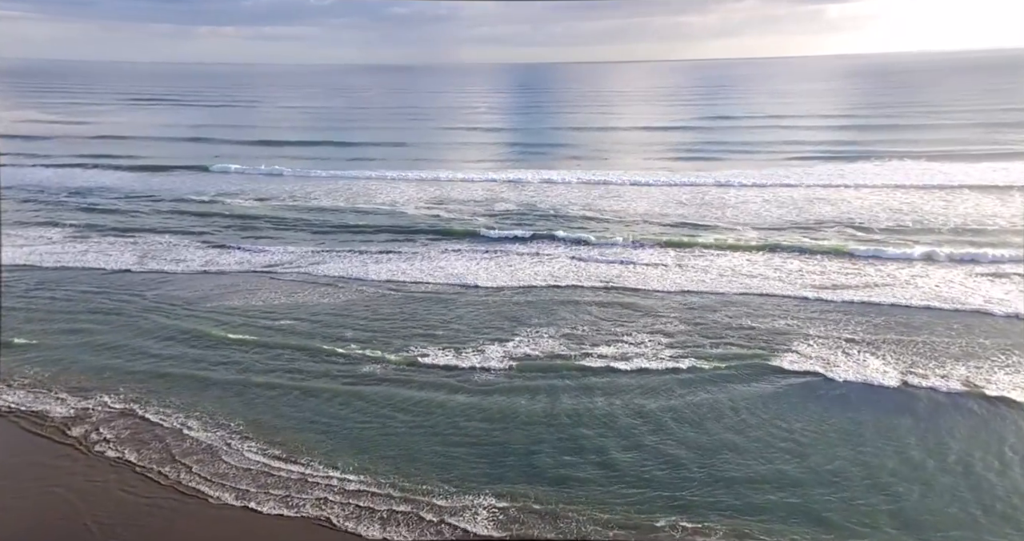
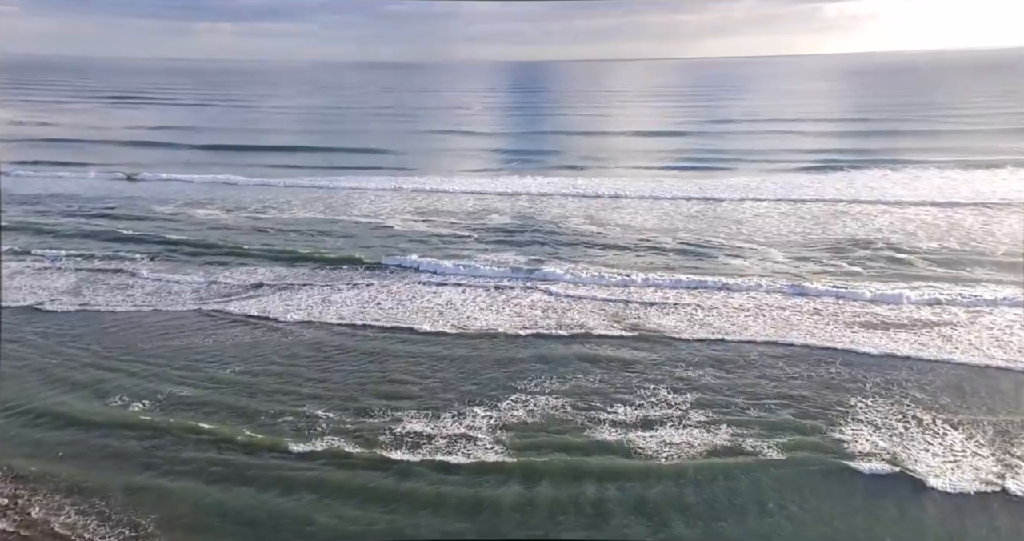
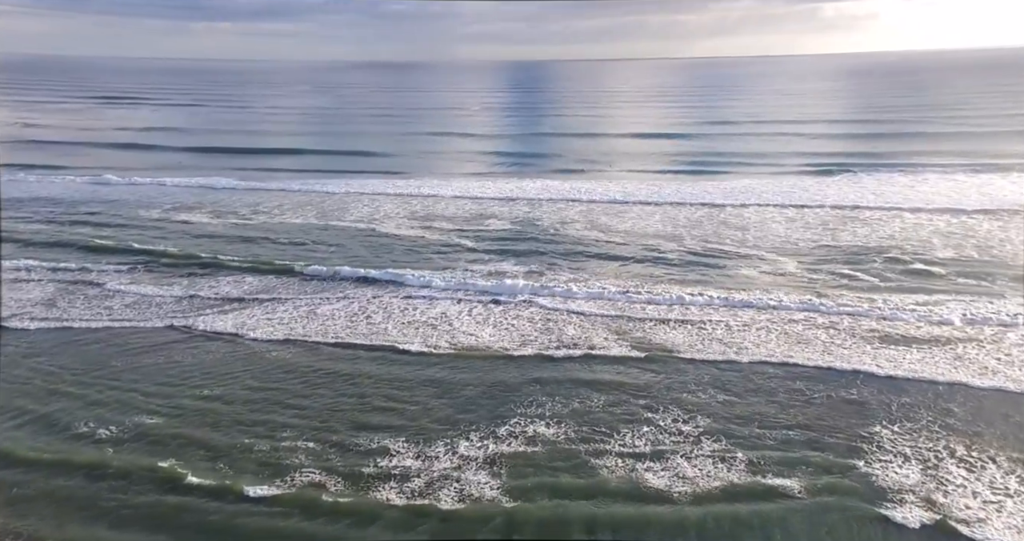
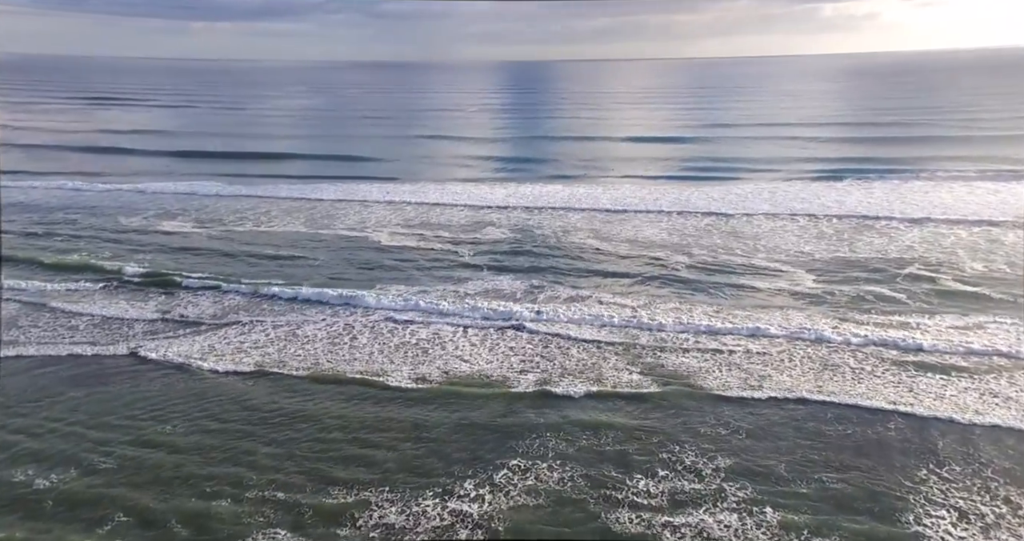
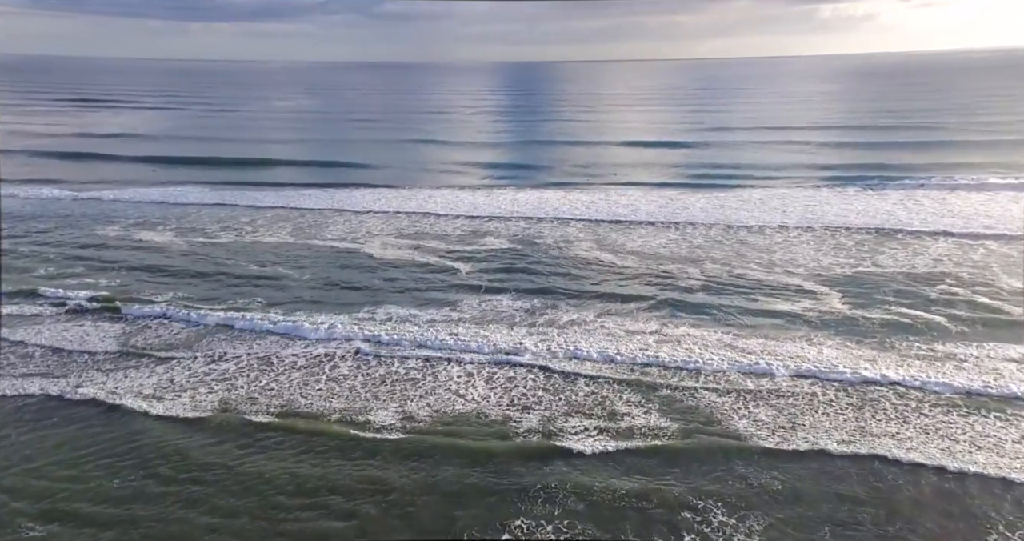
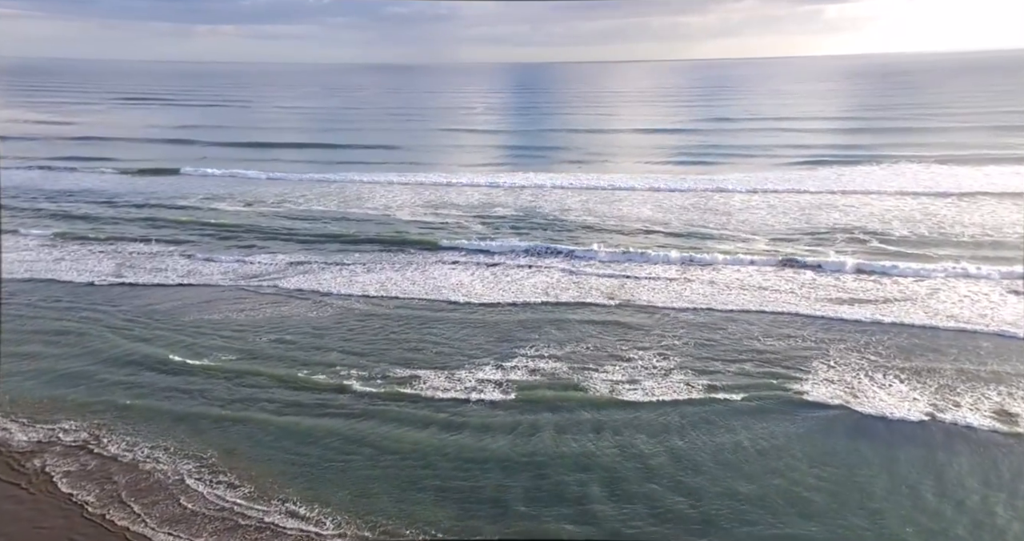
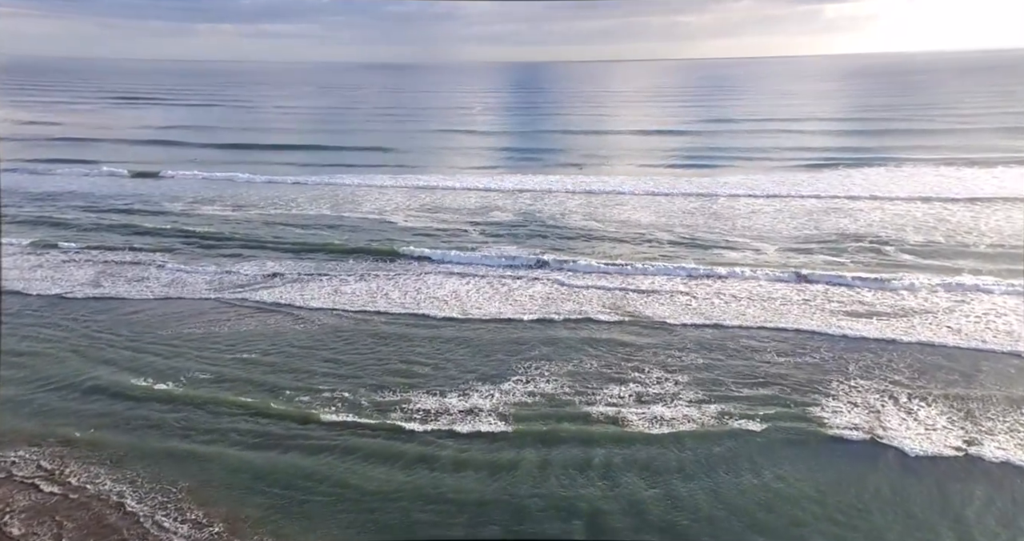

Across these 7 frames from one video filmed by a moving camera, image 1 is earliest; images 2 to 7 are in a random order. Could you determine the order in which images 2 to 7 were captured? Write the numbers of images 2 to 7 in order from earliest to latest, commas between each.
6, 7, 2, 3, 4, 5
